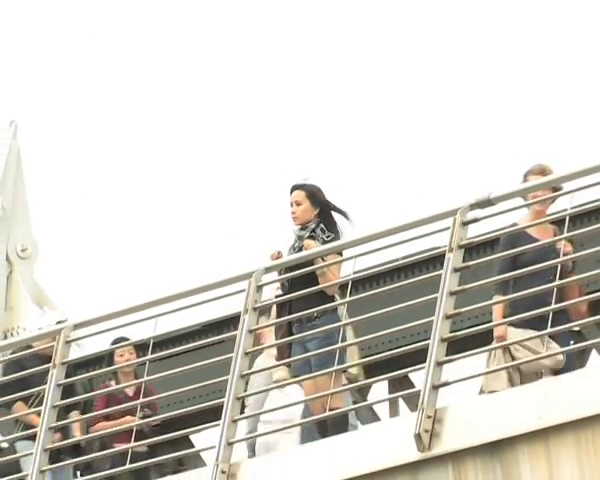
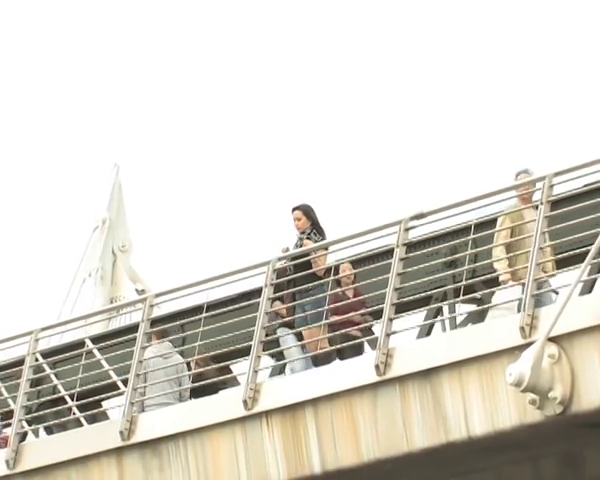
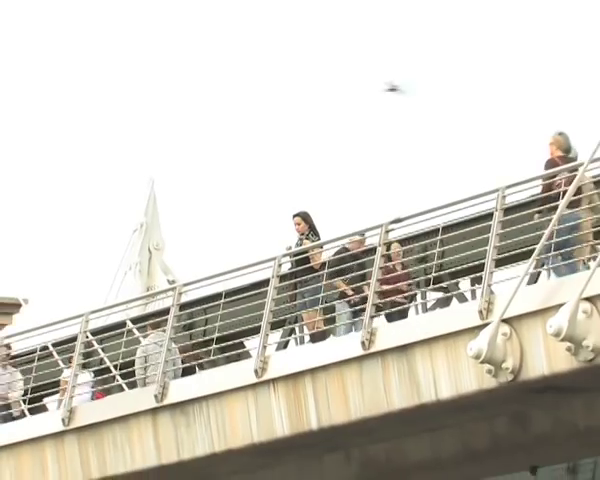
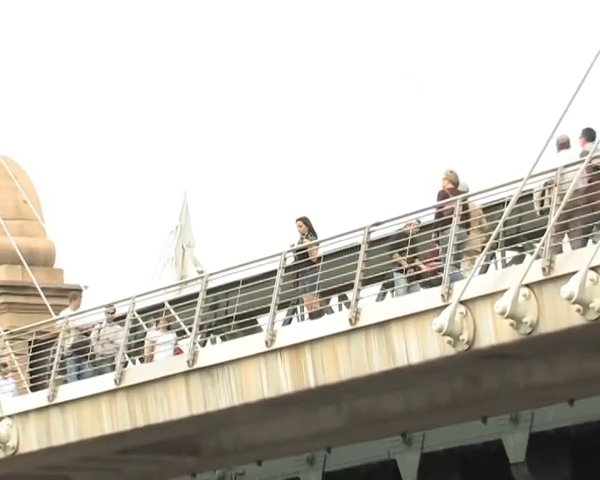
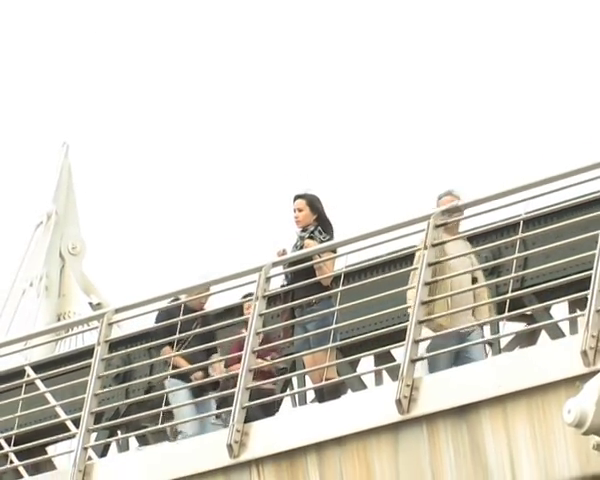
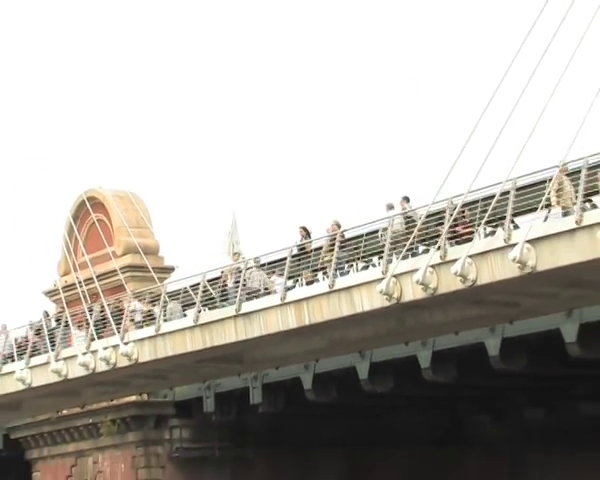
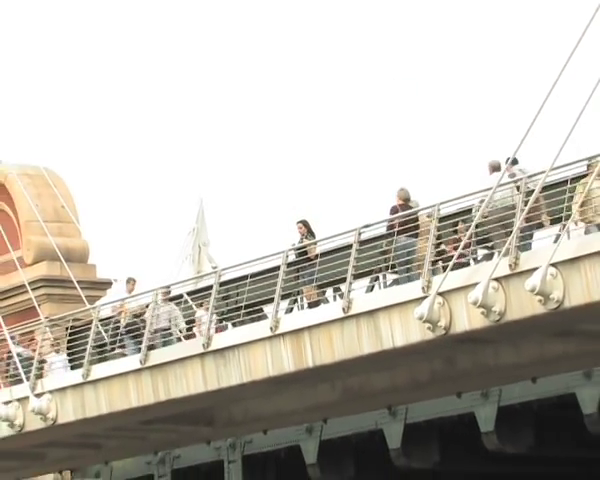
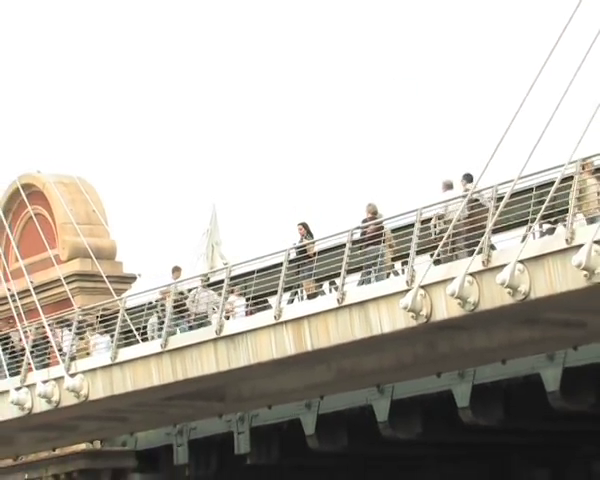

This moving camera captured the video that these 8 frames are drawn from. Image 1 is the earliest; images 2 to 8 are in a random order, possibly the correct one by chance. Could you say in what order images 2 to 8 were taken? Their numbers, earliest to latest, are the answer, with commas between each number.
5, 2, 3, 4, 7, 8, 6
